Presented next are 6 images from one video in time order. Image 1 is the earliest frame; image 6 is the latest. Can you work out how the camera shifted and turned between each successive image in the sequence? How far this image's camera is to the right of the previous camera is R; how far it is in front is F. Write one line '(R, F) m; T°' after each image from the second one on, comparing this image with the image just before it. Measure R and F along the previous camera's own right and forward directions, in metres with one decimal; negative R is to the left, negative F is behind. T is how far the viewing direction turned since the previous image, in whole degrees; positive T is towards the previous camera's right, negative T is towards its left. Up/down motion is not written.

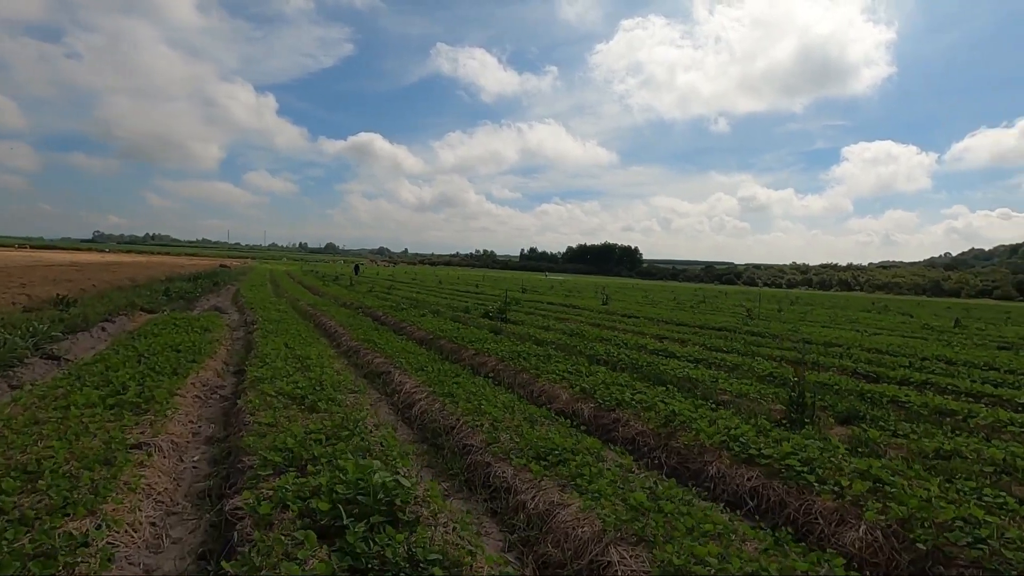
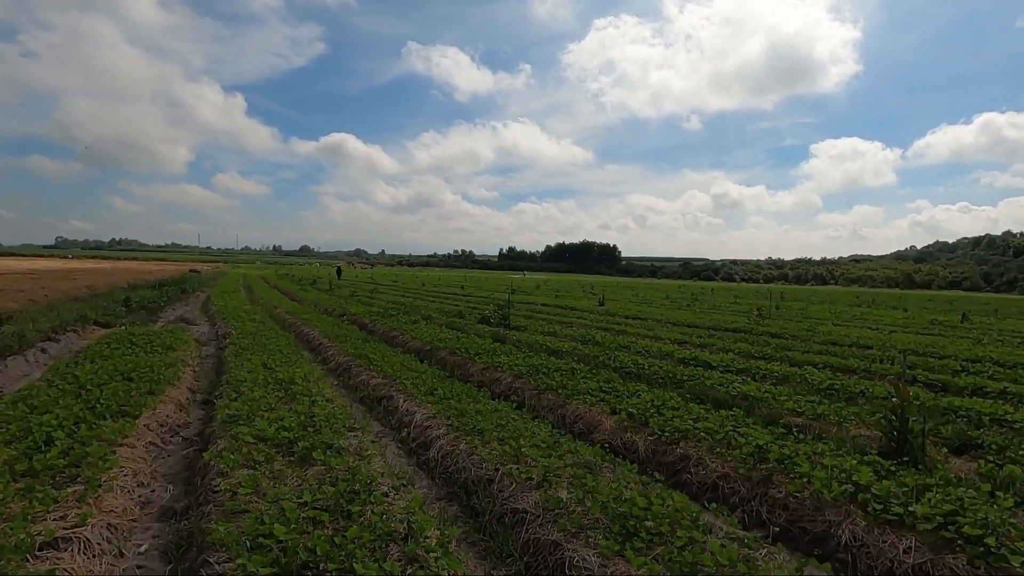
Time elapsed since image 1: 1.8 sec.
(-1.0, +2.2) m; +2°
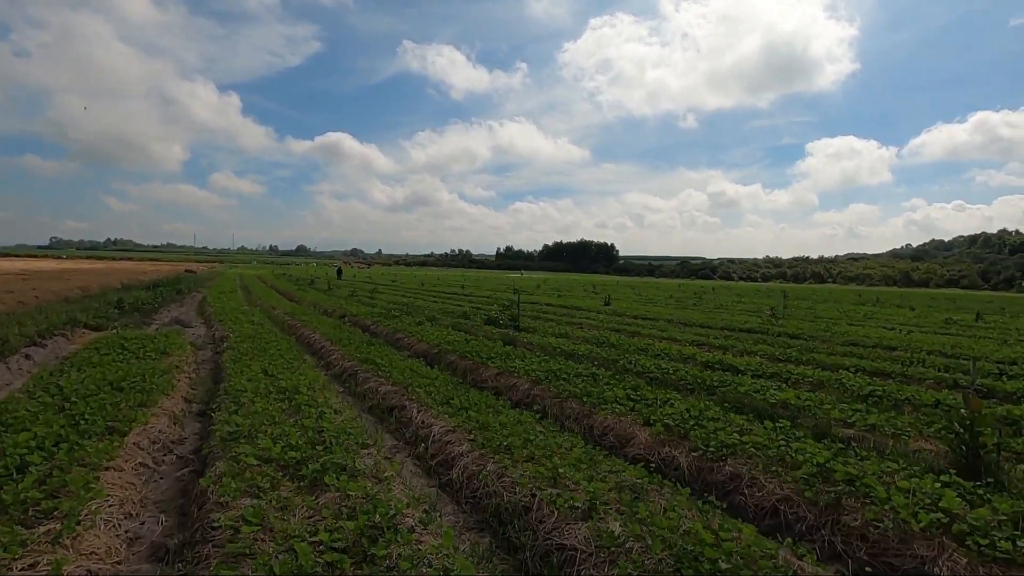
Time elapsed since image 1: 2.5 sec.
(-0.5, +0.9) m; 0°
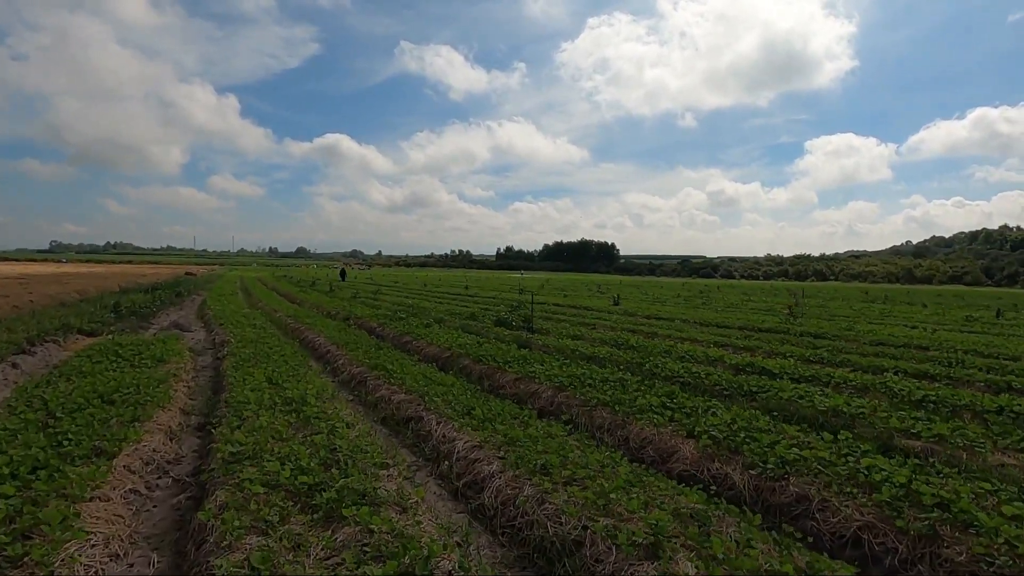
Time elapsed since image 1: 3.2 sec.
(-0.5, +0.9) m; 0°
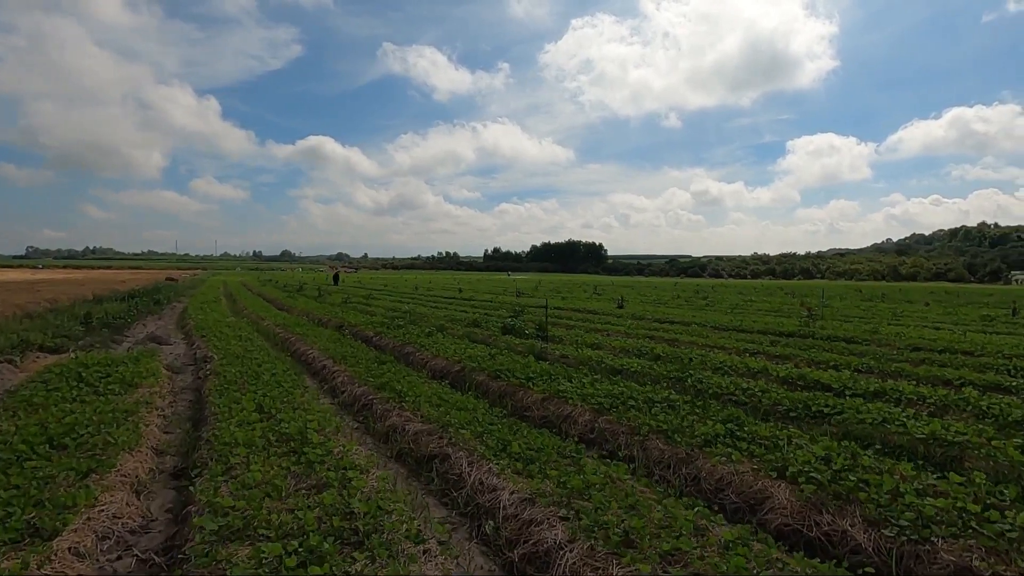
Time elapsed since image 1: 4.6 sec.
(-0.9, +1.7) m; +1°
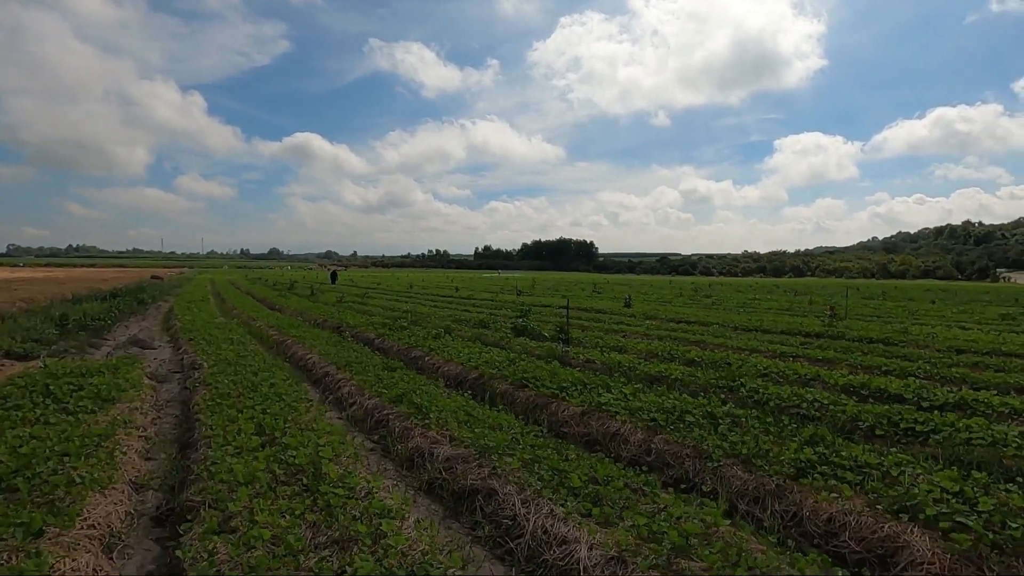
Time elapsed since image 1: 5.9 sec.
(-0.9, +1.5) m; +1°
